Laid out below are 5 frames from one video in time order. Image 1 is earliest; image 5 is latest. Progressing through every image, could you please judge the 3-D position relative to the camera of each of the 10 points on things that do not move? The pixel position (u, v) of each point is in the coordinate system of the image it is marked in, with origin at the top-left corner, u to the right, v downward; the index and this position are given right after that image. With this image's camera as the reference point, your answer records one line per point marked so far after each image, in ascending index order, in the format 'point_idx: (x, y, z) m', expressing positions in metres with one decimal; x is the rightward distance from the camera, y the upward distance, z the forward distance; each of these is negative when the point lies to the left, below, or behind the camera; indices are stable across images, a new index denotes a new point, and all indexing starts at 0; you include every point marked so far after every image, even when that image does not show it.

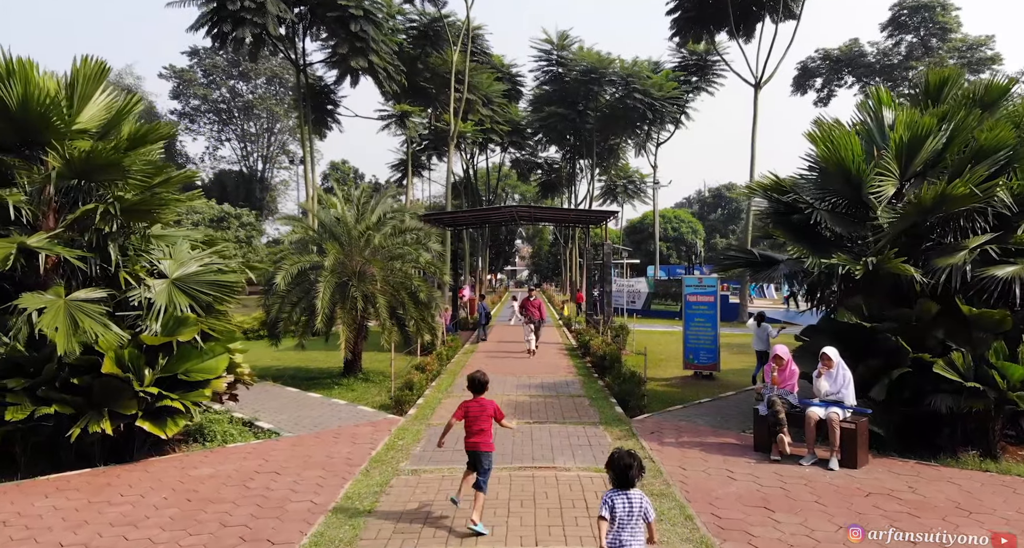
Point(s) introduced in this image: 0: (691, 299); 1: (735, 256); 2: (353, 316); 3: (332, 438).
0: (+3.5, -0.5, +14.1) m
1: (+3.1, +0.3, +10.0) m
2: (-3.0, -0.8, +13.3) m
3: (-2.2, -2.0, +8.6) m
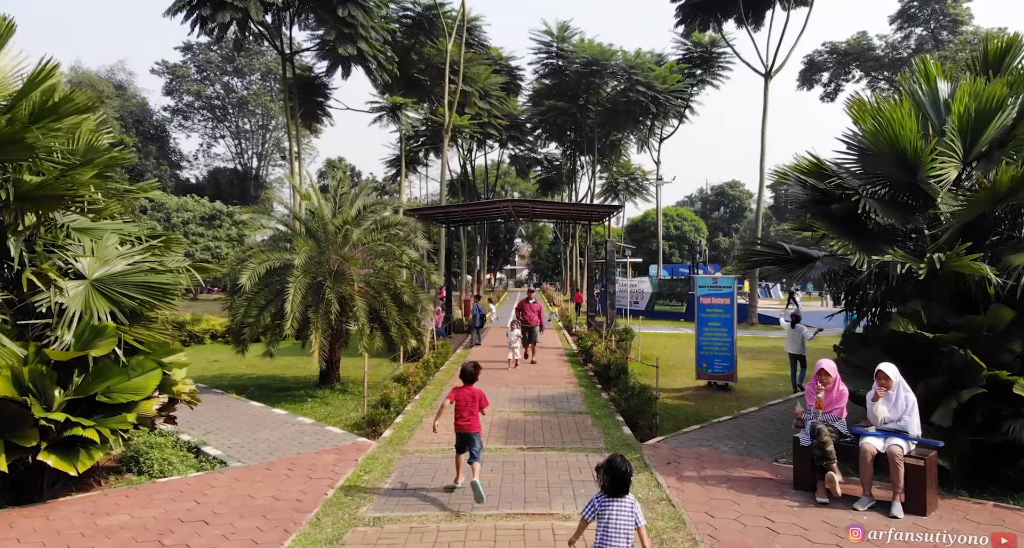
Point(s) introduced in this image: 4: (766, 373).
0: (+3.4, -0.5, +12.7) m
1: (+3.0, +0.3, +8.6) m
2: (-3.1, -0.8, +11.9) m
3: (-2.3, -2.0, +7.2) m
4: (+5.3, -2.1, +15.1) m
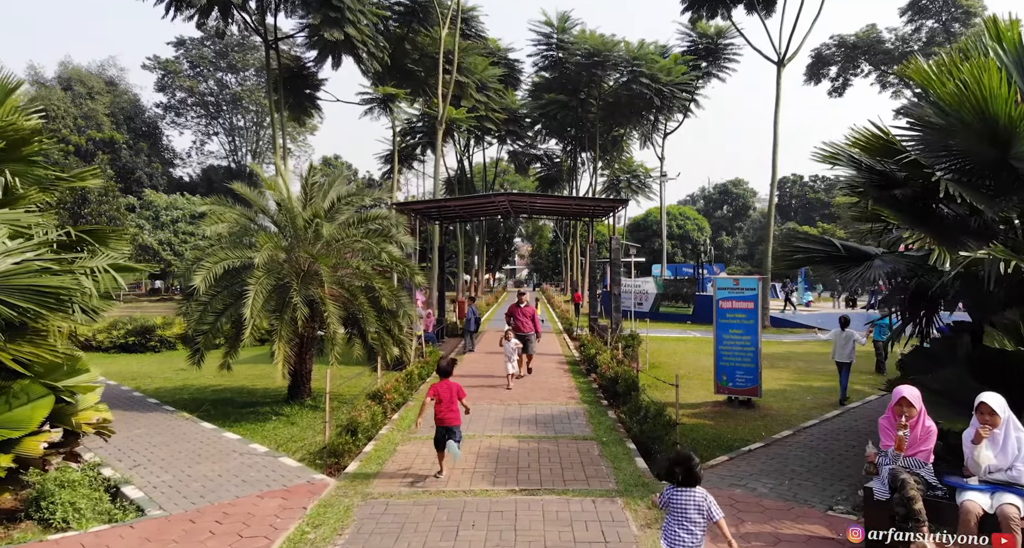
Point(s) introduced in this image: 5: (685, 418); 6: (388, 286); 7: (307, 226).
0: (+3.3, -0.5, +11.2) m
1: (+2.9, +0.3, +7.1) m
2: (-3.2, -0.8, +10.4) m
3: (-2.4, -2.0, +5.7) m
4: (+5.3, -2.1, +13.6) m
5: (+2.5, -2.1, +10.2) m
6: (-2.0, -0.2, +11.3) m
7: (-3.1, +0.7, +10.9) m
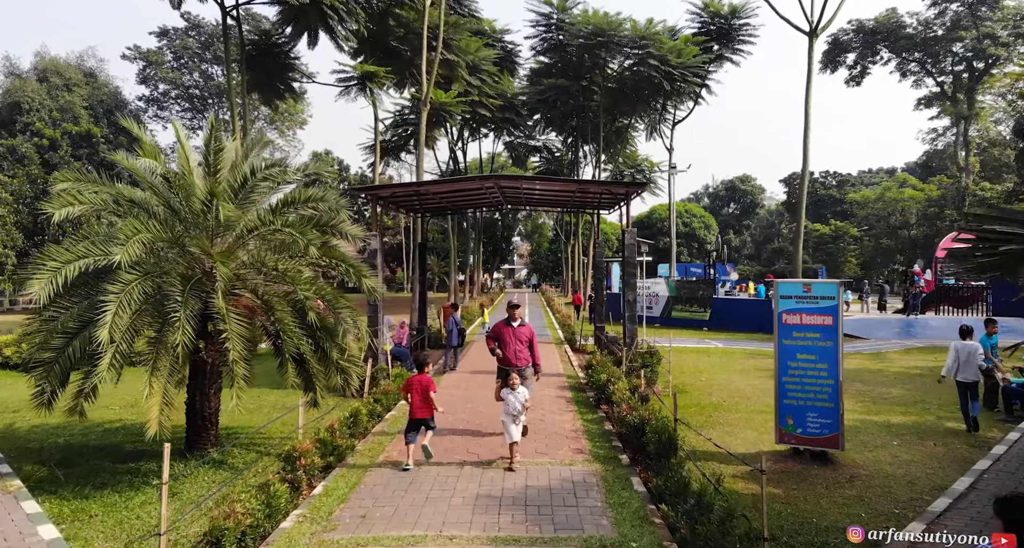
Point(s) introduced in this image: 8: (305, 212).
0: (+3.1, -0.5, +8.1) m
1: (+2.7, +0.2, +4.0) m
2: (-3.4, -0.8, +7.3) m
3: (-2.6, -2.0, +2.6) m
4: (+5.1, -2.1, +10.5) m
5: (+2.3, -2.1, +7.1) m
6: (-2.2, -0.2, +8.2) m
7: (-3.3, +0.7, +7.8) m
8: (-2.4, +0.7, +8.5) m
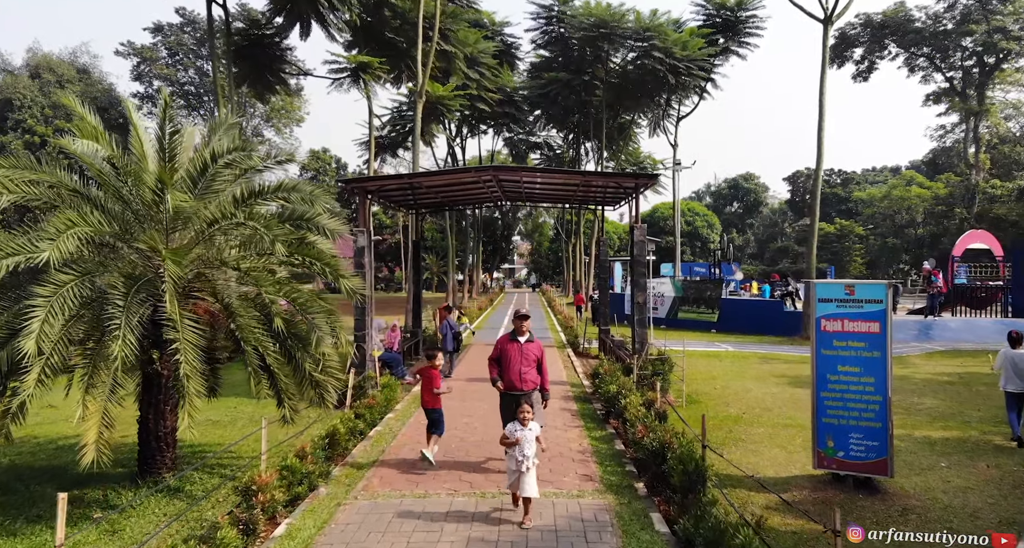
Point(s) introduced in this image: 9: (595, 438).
0: (+3.1, -0.5, +7.0) m
1: (+2.7, +0.2, +2.9) m
2: (-3.4, -0.8, +6.2) m
3: (-2.6, -2.0, +1.5) m
4: (+5.0, -2.1, +9.5) m
5: (+2.3, -2.1, +6.0) m
6: (-2.2, -0.2, +7.2) m
7: (-3.3, +0.7, +6.8) m
8: (-2.4, +0.7, +7.5) m
9: (+0.9, -1.8, +8.1) m
